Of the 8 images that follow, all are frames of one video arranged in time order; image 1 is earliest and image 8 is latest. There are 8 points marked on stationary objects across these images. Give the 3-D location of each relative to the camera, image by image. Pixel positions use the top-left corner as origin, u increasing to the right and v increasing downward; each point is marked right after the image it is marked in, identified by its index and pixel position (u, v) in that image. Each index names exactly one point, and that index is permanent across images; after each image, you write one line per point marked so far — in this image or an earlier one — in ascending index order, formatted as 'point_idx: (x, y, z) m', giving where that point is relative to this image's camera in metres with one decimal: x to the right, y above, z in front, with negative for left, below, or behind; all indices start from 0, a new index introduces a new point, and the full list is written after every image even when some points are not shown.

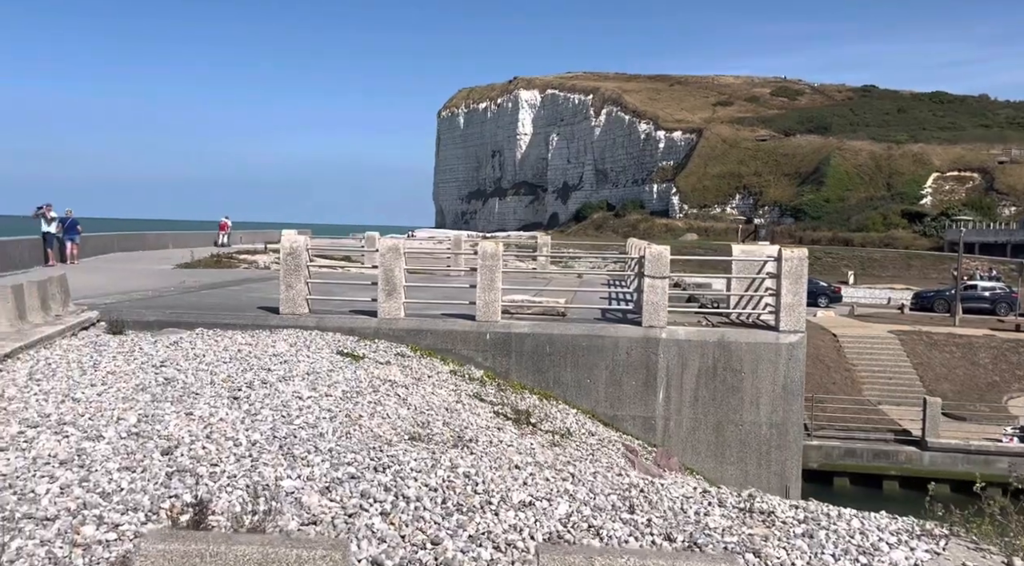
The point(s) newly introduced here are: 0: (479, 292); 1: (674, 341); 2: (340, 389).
0: (-0.7, -0.2, +12.8) m
1: (+2.9, -1.1, +12.2) m
2: (-2.2, -1.3, +8.4) m
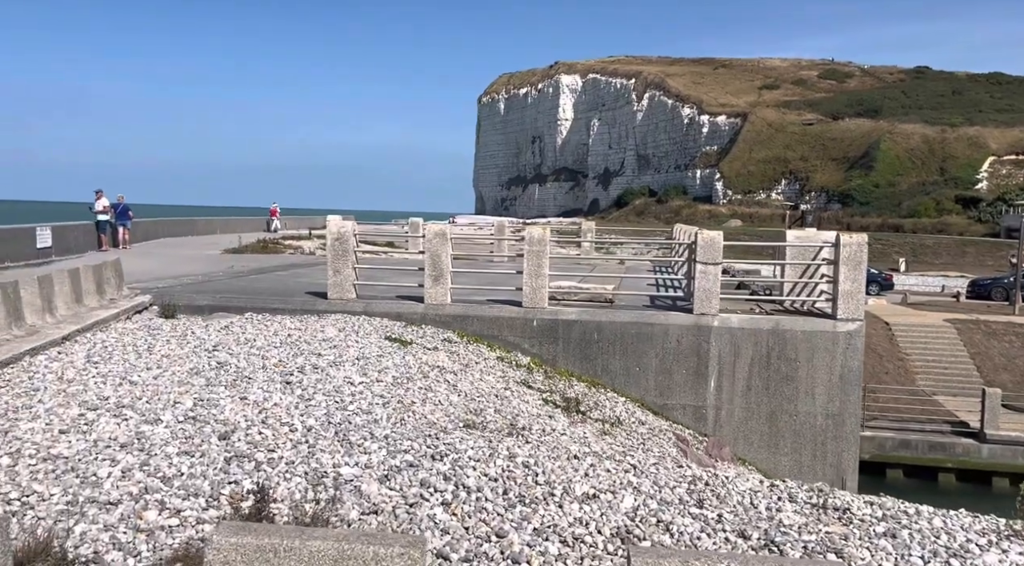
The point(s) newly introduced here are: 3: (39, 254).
0: (+0.2, +0.1, +12.7) m
1: (+3.8, -0.8, +11.9) m
2: (-1.5, -1.1, +8.4) m
3: (-12.8, +0.8, +17.8) m
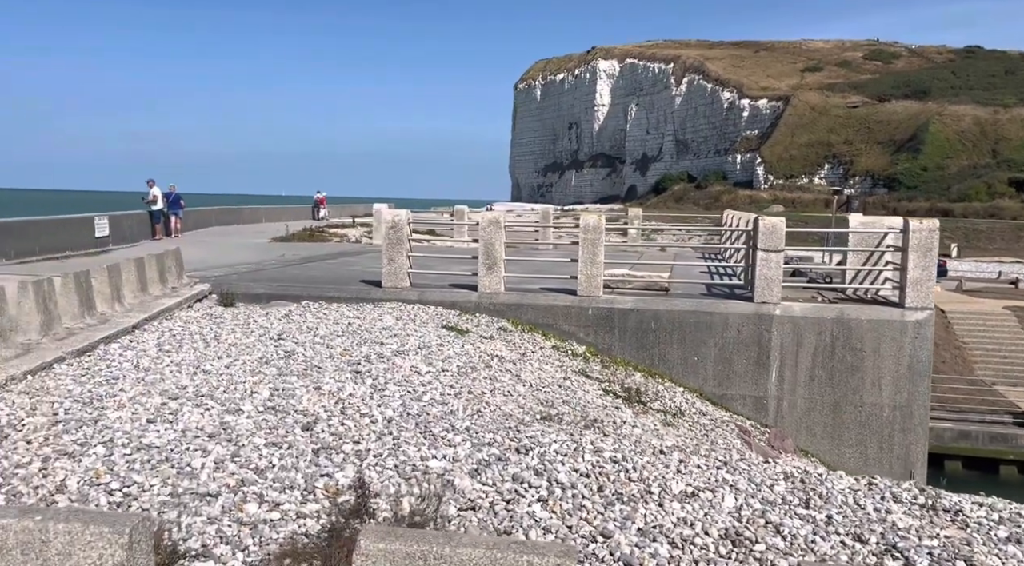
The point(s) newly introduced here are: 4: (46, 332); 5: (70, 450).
0: (+1.3, +0.3, +12.5) m
1: (+4.7, -0.6, +11.5) m
2: (-0.7, -1.0, +8.3) m
3: (-11.5, +1.1, +18.4) m
4: (-5.4, -0.6, +7.7) m
5: (-2.9, -1.1, +4.3) m
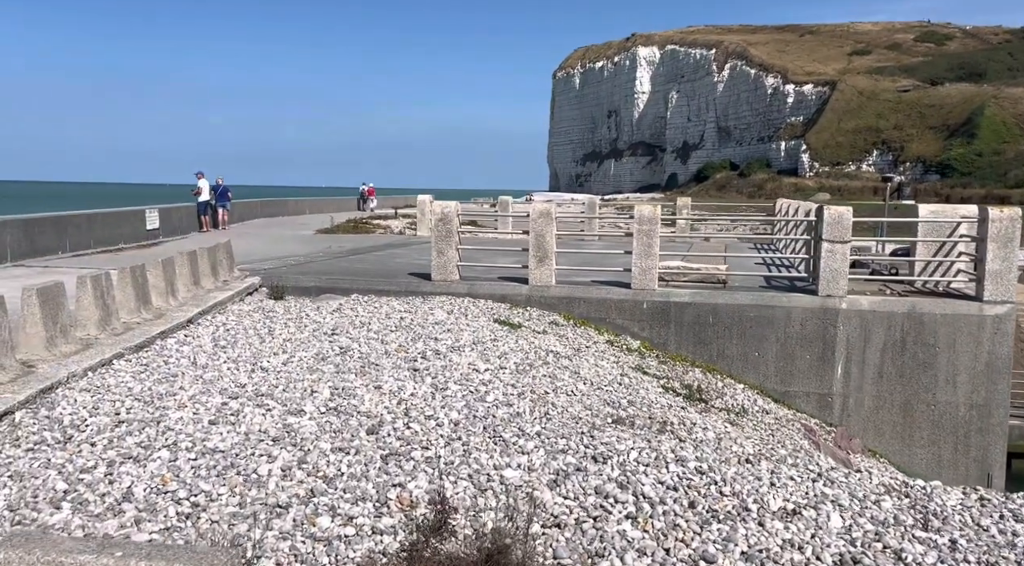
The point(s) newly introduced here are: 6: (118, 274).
0: (+2.2, +0.4, +12.2) m
1: (+5.6, -0.5, +11.0) m
2: (0.0, -0.9, +8.1) m
3: (-10.2, +1.3, +18.7) m
4: (-4.7, -0.5, +7.7) m
5: (-2.4, -1.1, +4.2) m
6: (-5.2, +0.1, +8.9) m
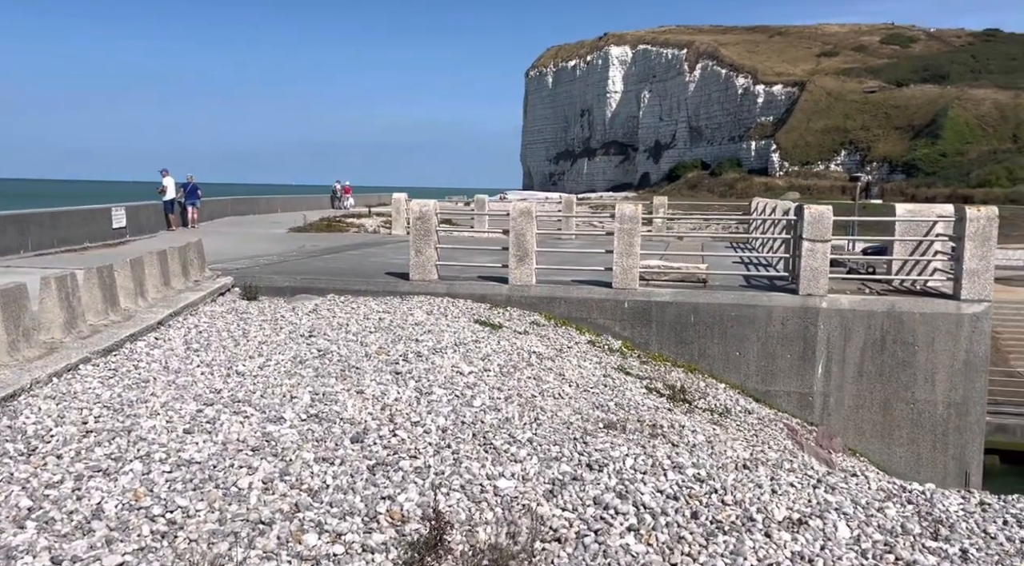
0: (+1.9, +0.4, +12.1) m
1: (+5.3, -0.5, +11.0) m
2: (-0.2, -1.0, +7.9) m
3: (-10.7, +1.3, +18.1) m
4: (-4.9, -0.5, +7.4) m
5: (-2.4, -1.1, +4.0) m
6: (-5.4, +0.1, +8.5) m
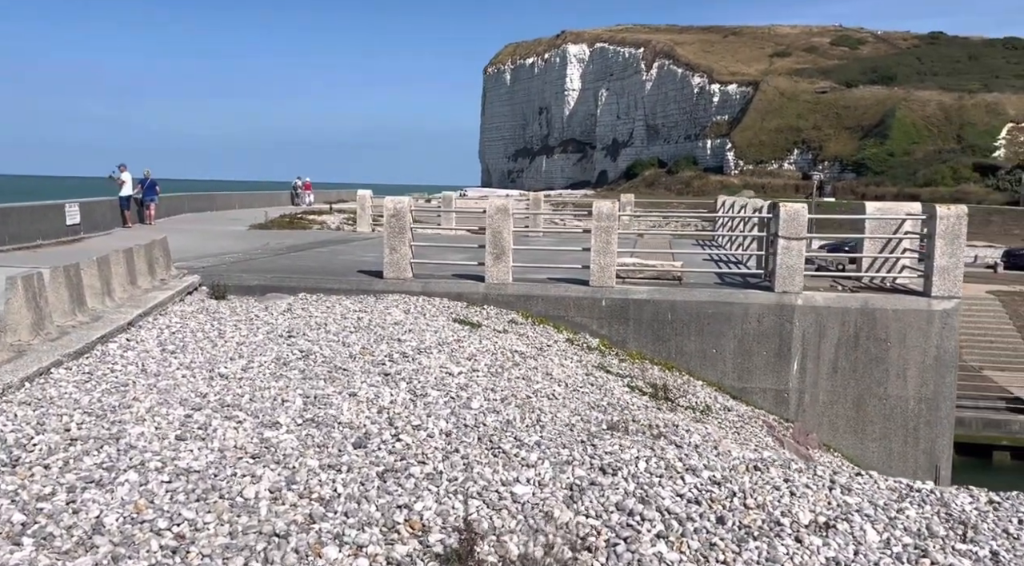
0: (+1.5, +0.5, +12.1) m
1: (+5.0, -0.4, +11.2) m
2: (-0.3, -0.9, +7.8) m
3: (-11.5, +1.3, +17.4) m
4: (-5.0, -0.5, +7.0) m
5: (-2.3, -1.1, +3.7) m
6: (-5.6, +0.1, +8.1) m
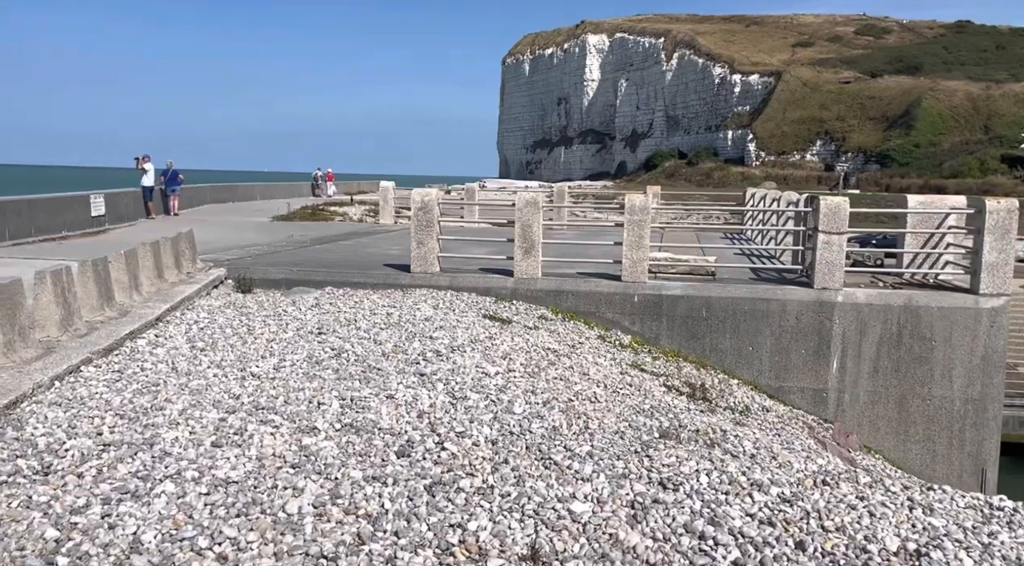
0: (+2.0, +0.6, +11.8) m
1: (+5.5, -0.4, +10.8) m
2: (+0.1, -0.9, +7.6) m
3: (-10.8, +1.6, +17.4) m
4: (-4.6, -0.5, +6.9) m
5: (-2.0, -1.1, +3.6) m
6: (-5.2, +0.2, +7.9) m
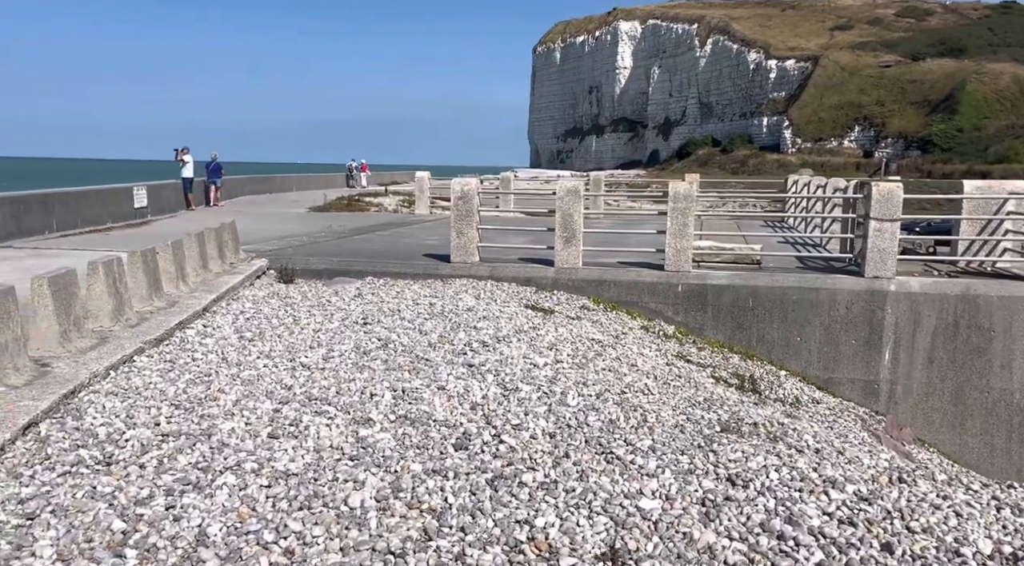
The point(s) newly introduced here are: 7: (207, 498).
0: (+2.7, +0.8, +11.5) m
1: (+6.2, -0.2, +10.4) m
2: (+0.6, -0.8, +7.5) m
3: (-9.8, +1.8, +17.7) m
4: (-4.1, -0.4, +7.0) m
5: (-1.7, -1.1, +3.6) m
6: (-4.6, +0.3, +8.1) m
7: (-1.5, -1.1, +3.4) m
